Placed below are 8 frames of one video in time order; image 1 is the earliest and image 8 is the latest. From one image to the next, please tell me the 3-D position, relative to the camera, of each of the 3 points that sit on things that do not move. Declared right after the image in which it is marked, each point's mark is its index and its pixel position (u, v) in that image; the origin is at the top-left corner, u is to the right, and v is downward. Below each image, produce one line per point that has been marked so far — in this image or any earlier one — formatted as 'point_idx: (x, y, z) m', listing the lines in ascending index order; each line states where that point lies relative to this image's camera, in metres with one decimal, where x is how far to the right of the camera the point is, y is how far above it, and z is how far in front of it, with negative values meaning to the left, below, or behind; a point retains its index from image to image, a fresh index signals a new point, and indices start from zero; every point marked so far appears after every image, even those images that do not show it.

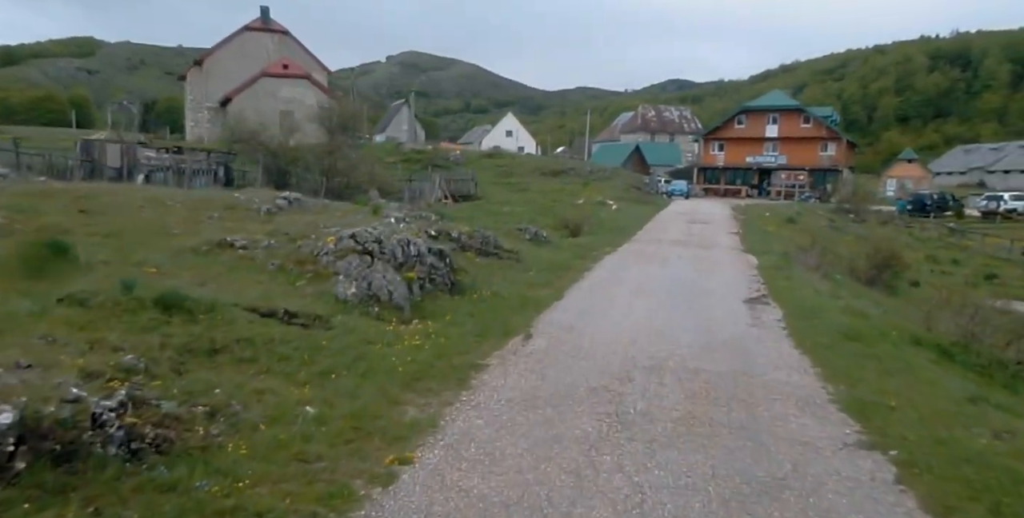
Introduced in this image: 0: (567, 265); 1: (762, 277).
0: (+1.2, -0.1, +15.8) m
1: (+5.4, -0.4, +15.5) m
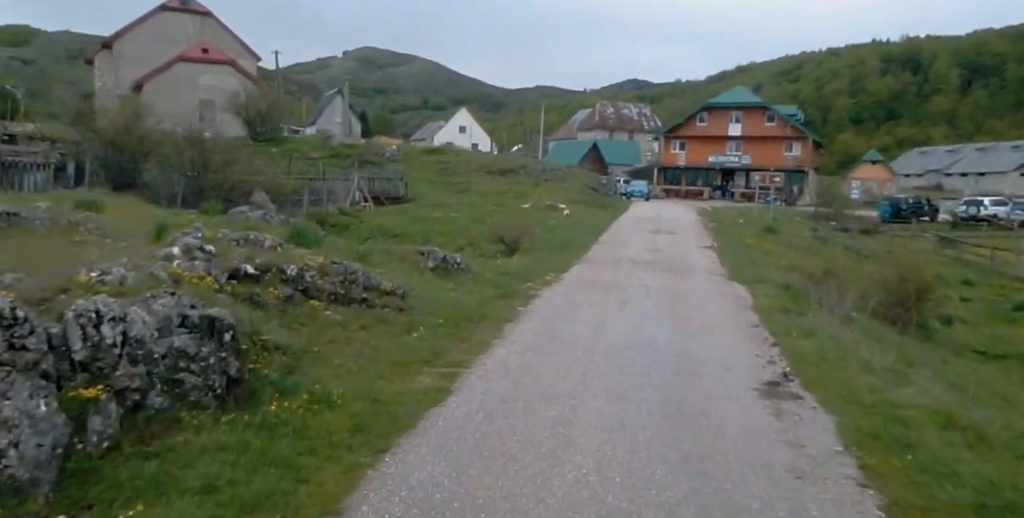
0: (-0.4, -0.8, +10.7) m
1: (+3.8, -1.0, +10.6) m
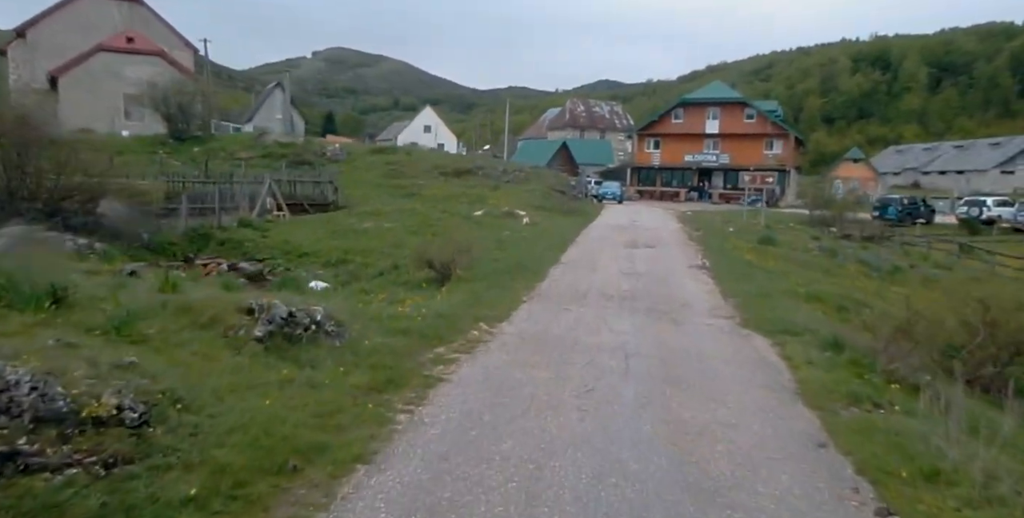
0: (-1.5, -1.4, +5.7) m
1: (+2.7, -1.6, +5.8) m
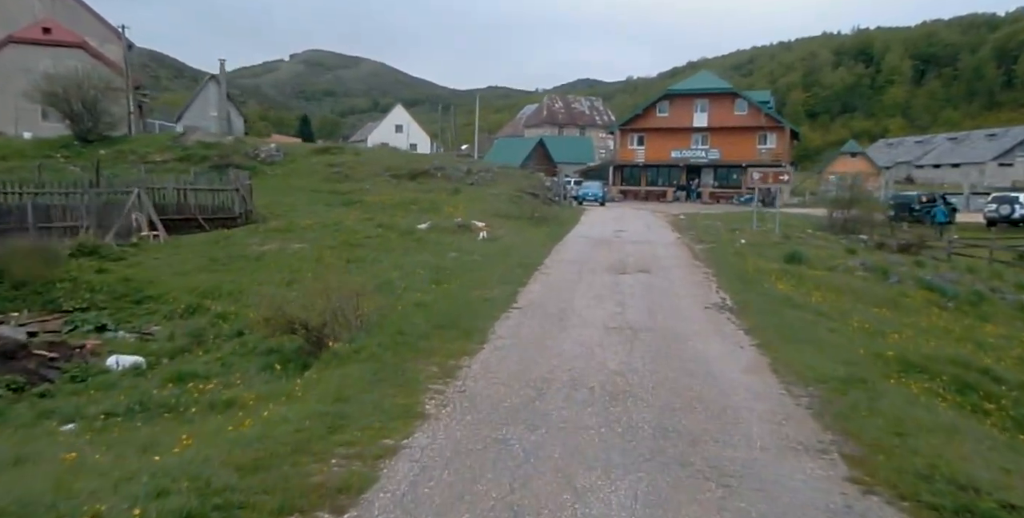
0: (-2.3, -2.1, -0.2) m
1: (+1.9, -2.3, 0.0) m
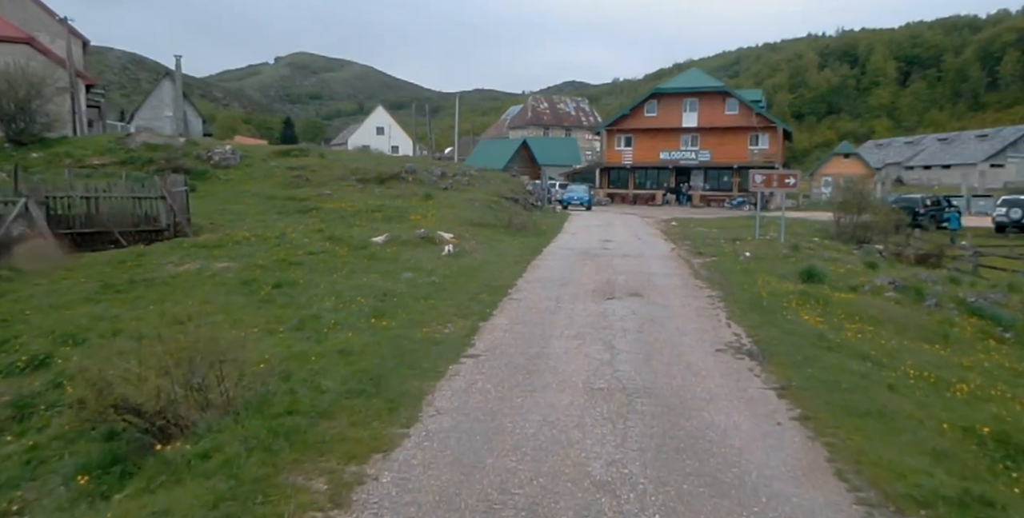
0: (-2.7, -2.5, -3.2) m
1: (+1.6, -2.6, -2.9) m
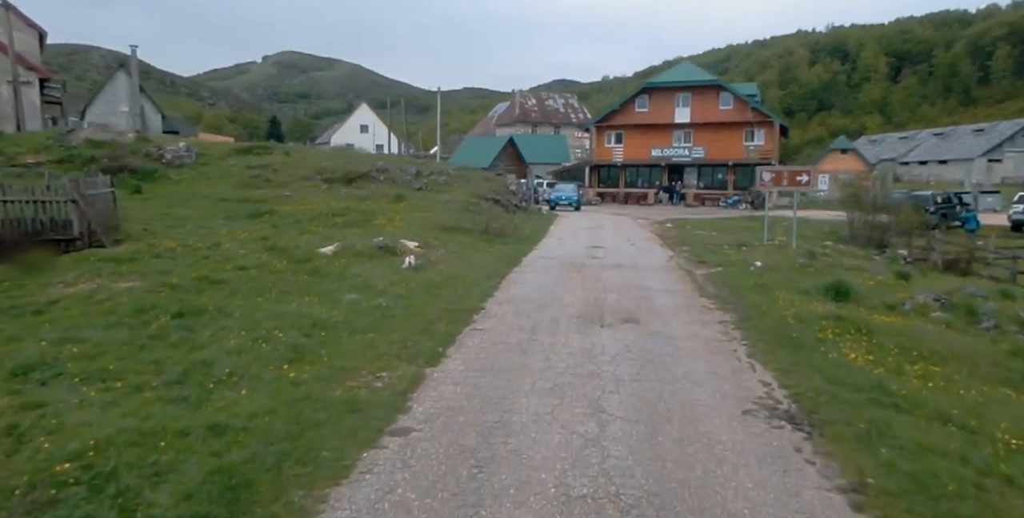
0: (-3.0, -2.8, -6.0) m
1: (+1.2, -2.9, -5.7) m
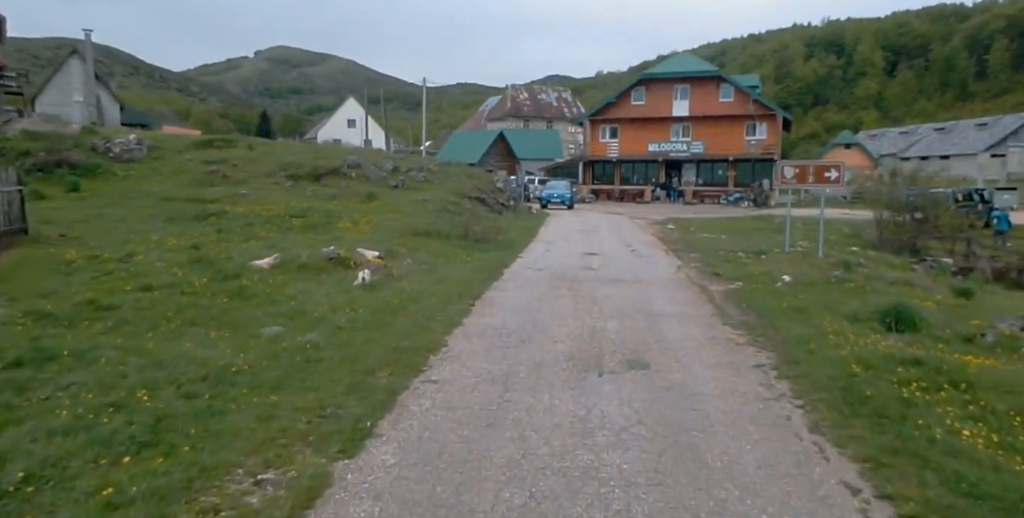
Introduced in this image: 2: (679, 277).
0: (-3.2, -3.2, -8.9) m
1: (+1.0, -3.3, -8.6) m
2: (+3.6, -0.3, +15.7) m
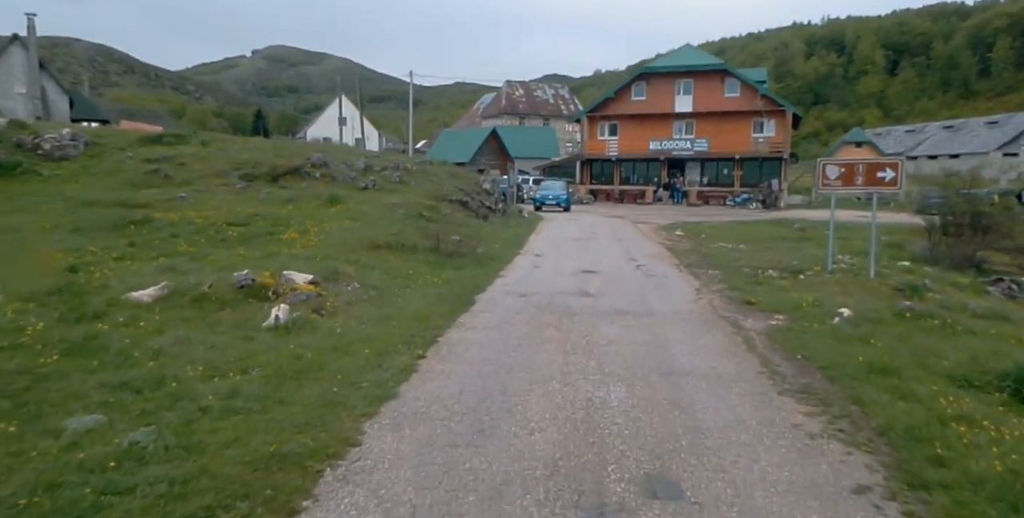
0: (-3.6, -3.7, -12.4) m
1: (+0.6, -3.8, -12.1) m
2: (+3.2, -0.7, +12.3) m
